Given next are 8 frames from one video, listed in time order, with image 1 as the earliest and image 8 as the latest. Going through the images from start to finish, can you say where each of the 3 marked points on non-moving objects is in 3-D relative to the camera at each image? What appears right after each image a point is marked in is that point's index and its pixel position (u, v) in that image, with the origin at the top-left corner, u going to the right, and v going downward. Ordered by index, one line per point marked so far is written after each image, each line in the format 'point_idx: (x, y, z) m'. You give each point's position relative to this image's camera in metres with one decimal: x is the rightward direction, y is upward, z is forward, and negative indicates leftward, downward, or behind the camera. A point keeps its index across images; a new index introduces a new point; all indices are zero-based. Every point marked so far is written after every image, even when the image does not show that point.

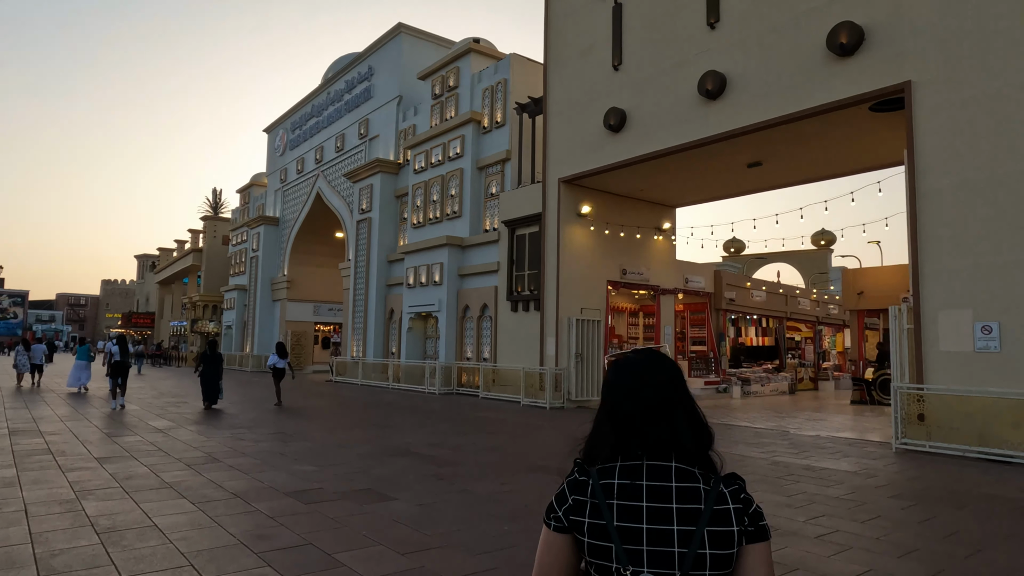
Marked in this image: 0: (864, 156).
0: (+7.0, +2.7, +13.3) m
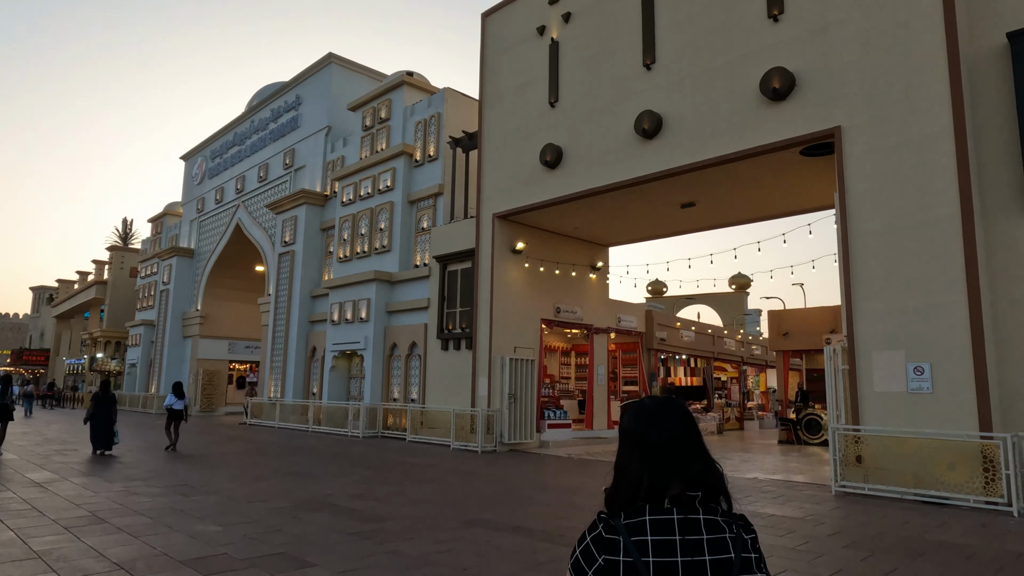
0: (+5.7, +1.8, +13.6) m
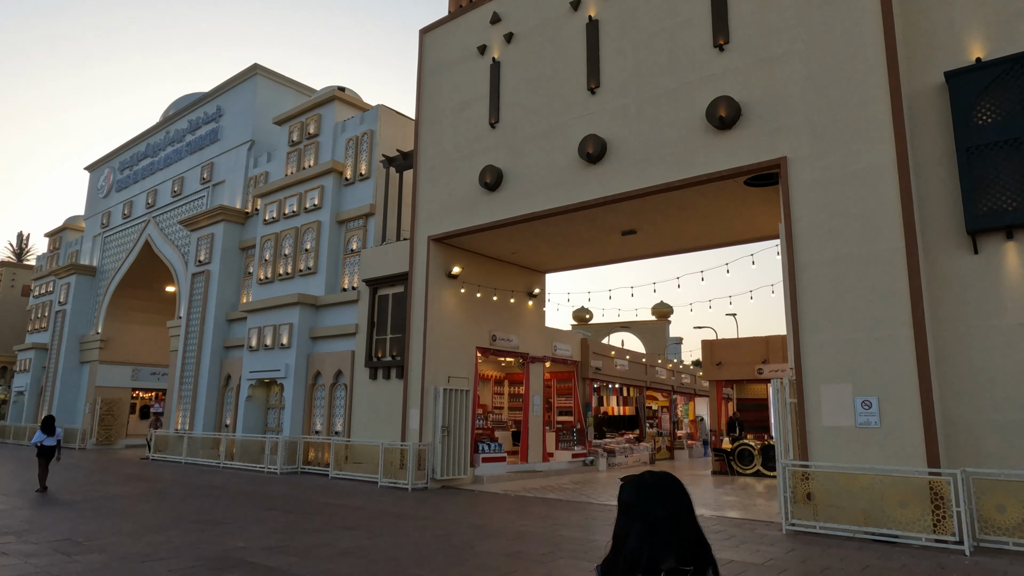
0: (+4.5, +1.2, +13.5) m
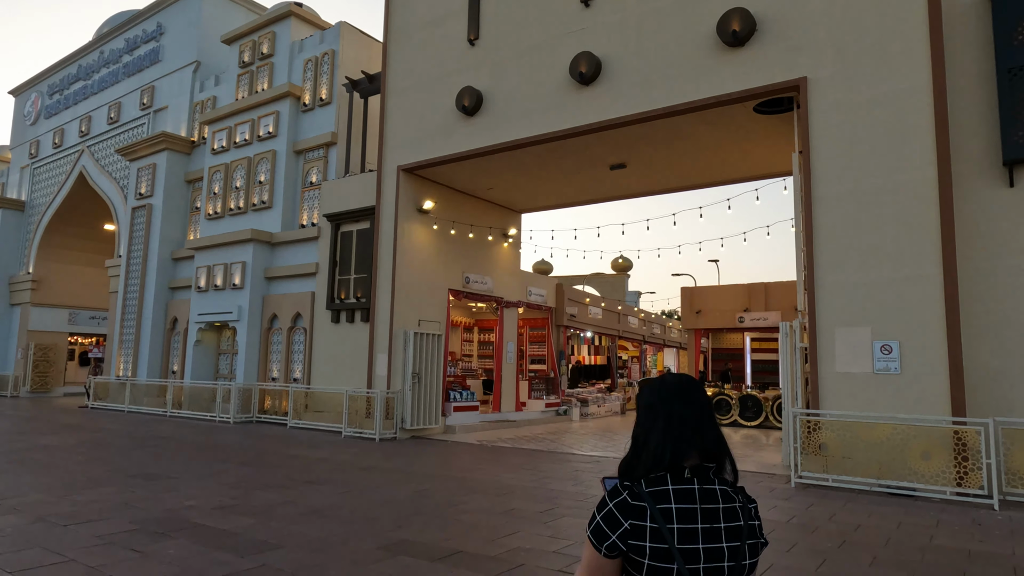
0: (+4.1, +2.3, +12.6) m
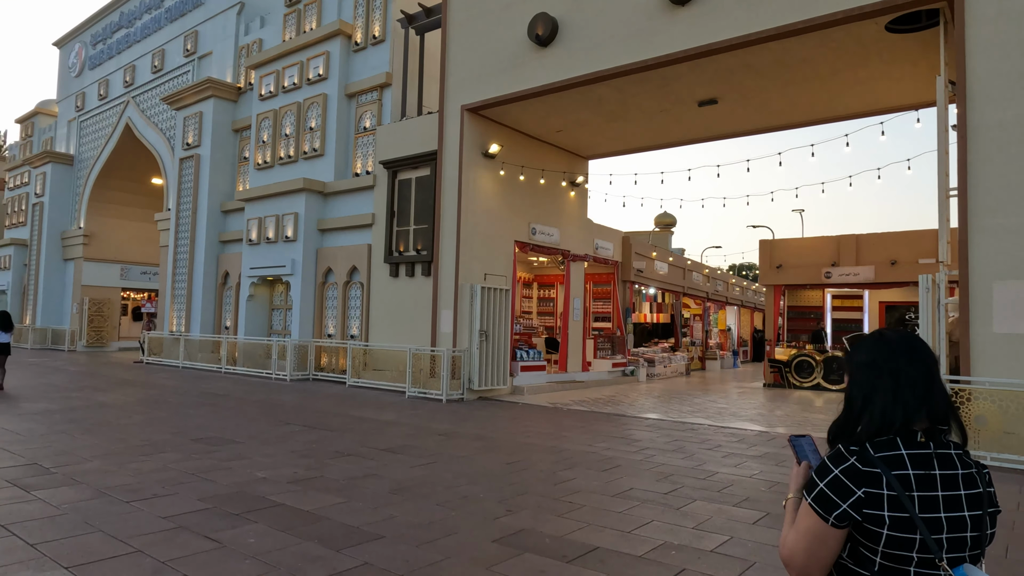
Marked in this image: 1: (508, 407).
0: (+5.5, +3.2, +11.1) m
1: (-0.1, -2.1, +11.8) m
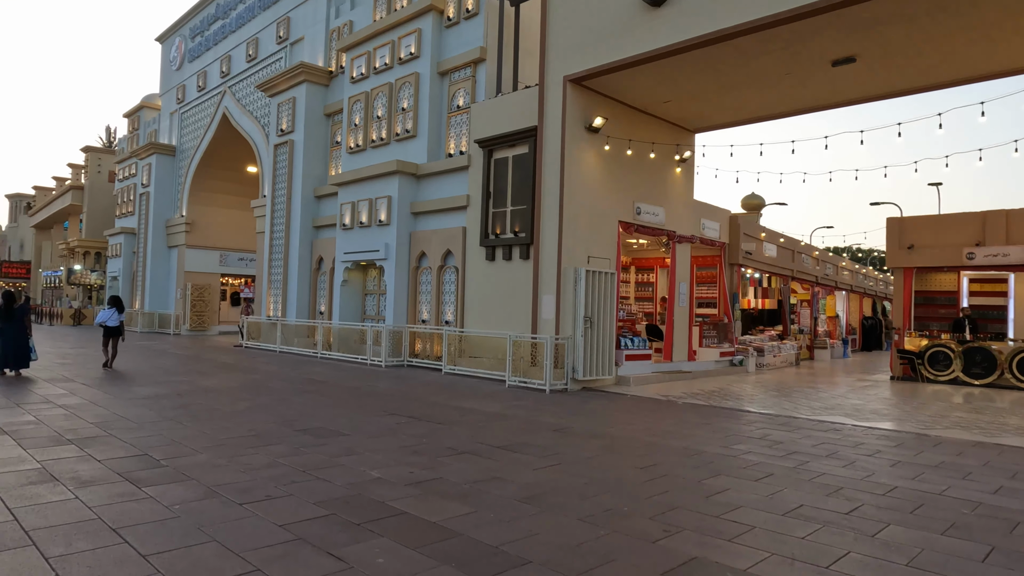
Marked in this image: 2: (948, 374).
0: (+7.1, +3.5, +9.5) m
1: (+1.7, -1.8, +11.0) m
2: (+9.6, -1.9, +14.6) m
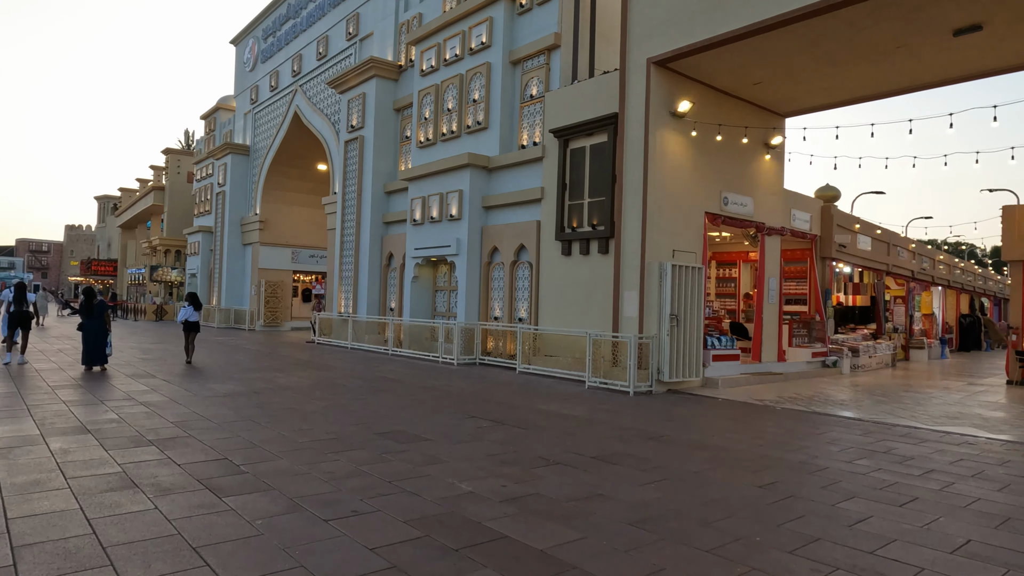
0: (+8.2, +3.5, +8.3) m
1: (+3.0, -1.8, +10.2) m
2: (+11.2, -1.8, +13.1) m
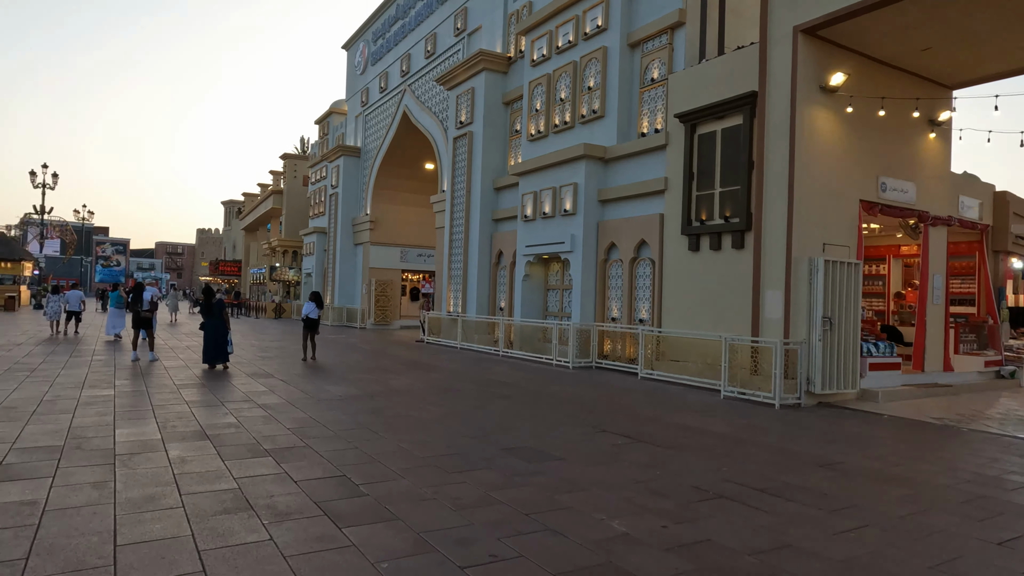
0: (+9.6, +3.5, +6.1) m
1: (+4.8, -1.8, +8.8) m
2: (+13.3, -1.8, +10.4) m
